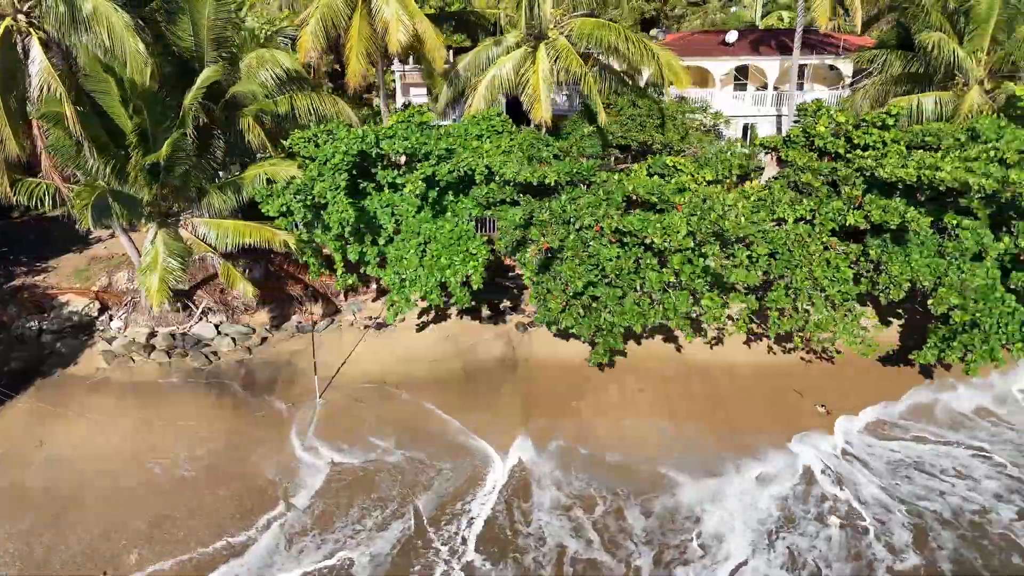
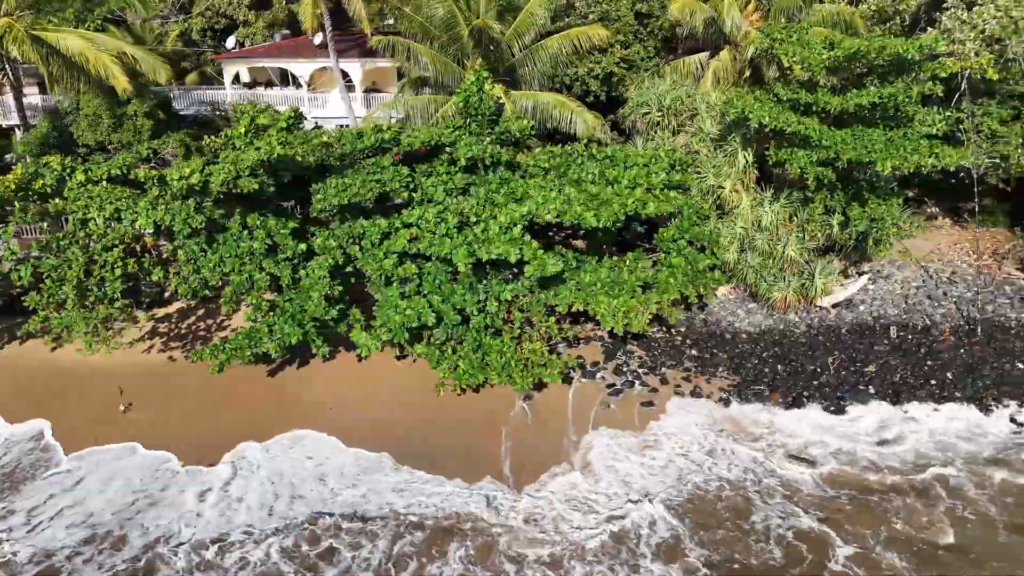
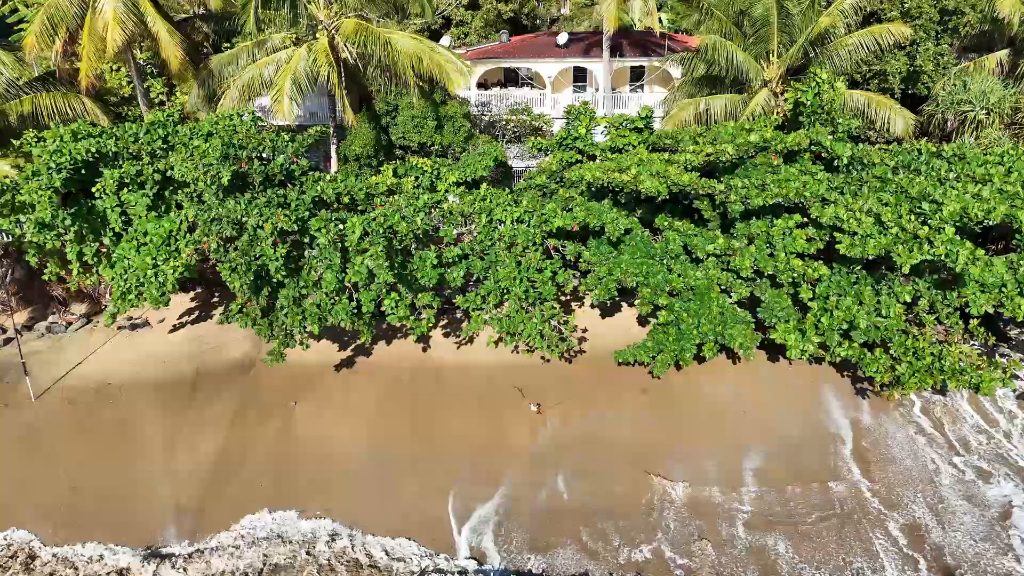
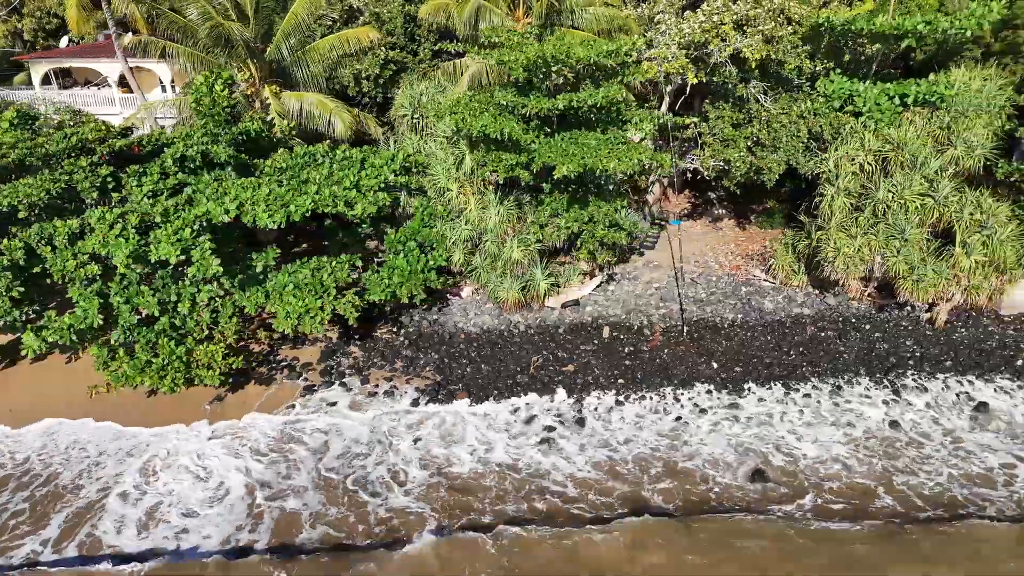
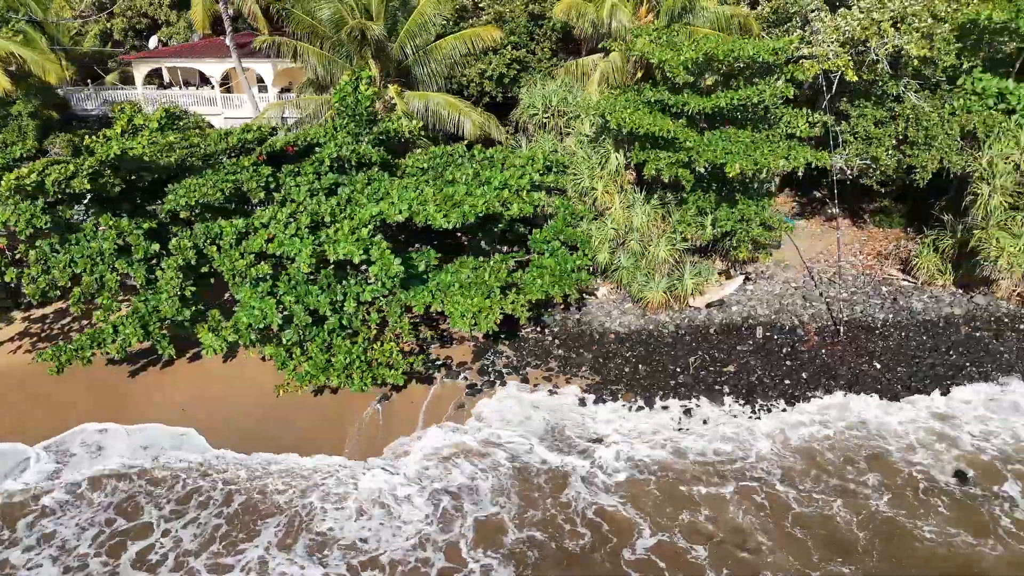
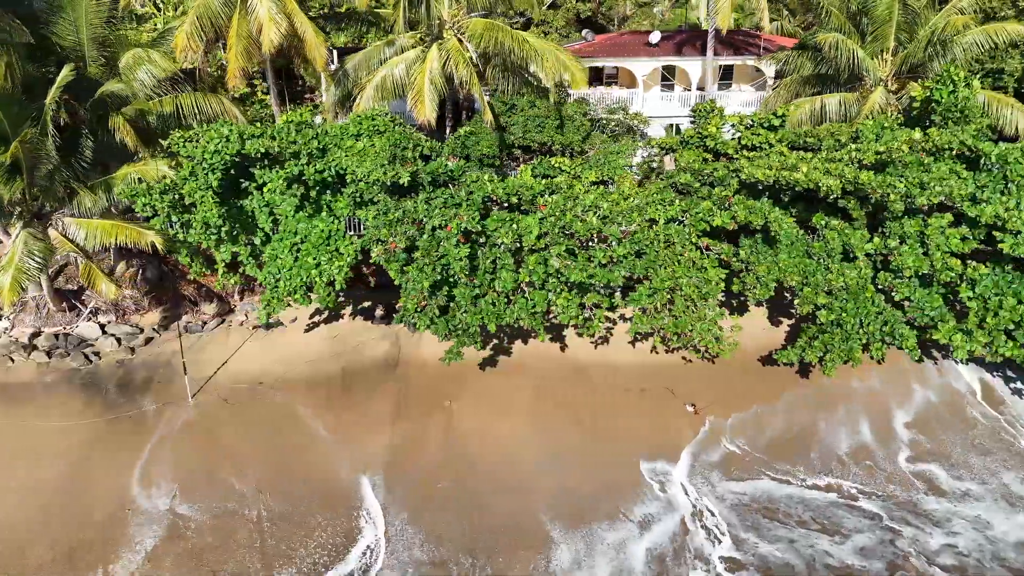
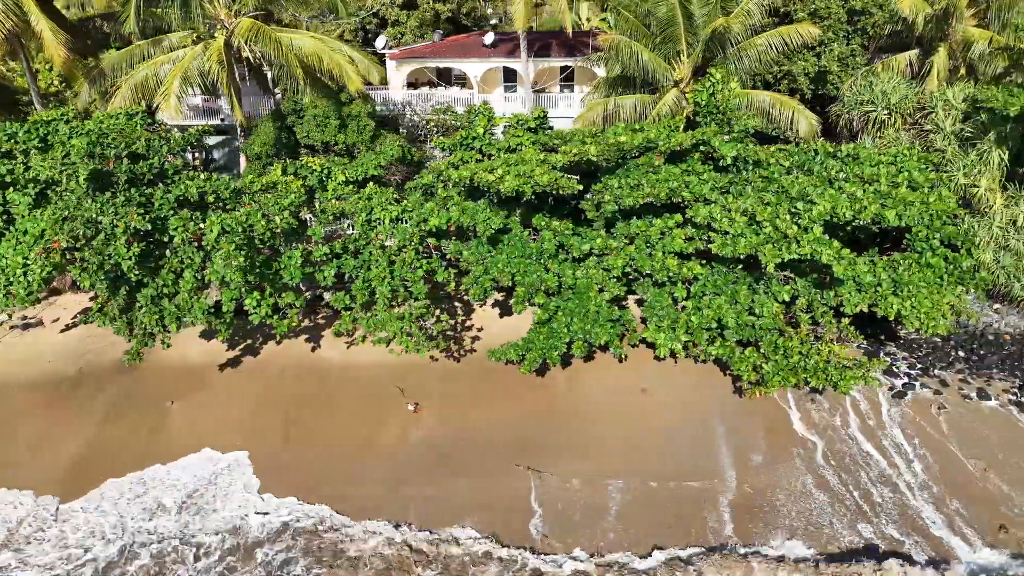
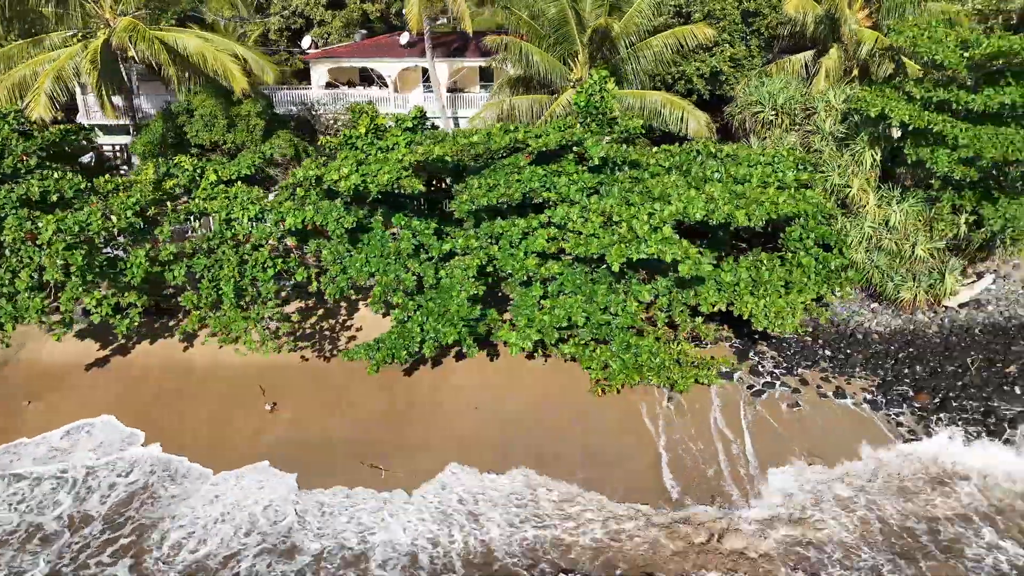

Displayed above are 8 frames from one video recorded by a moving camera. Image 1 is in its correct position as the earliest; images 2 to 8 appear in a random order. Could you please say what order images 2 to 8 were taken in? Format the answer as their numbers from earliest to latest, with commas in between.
6, 3, 7, 8, 2, 5, 4
